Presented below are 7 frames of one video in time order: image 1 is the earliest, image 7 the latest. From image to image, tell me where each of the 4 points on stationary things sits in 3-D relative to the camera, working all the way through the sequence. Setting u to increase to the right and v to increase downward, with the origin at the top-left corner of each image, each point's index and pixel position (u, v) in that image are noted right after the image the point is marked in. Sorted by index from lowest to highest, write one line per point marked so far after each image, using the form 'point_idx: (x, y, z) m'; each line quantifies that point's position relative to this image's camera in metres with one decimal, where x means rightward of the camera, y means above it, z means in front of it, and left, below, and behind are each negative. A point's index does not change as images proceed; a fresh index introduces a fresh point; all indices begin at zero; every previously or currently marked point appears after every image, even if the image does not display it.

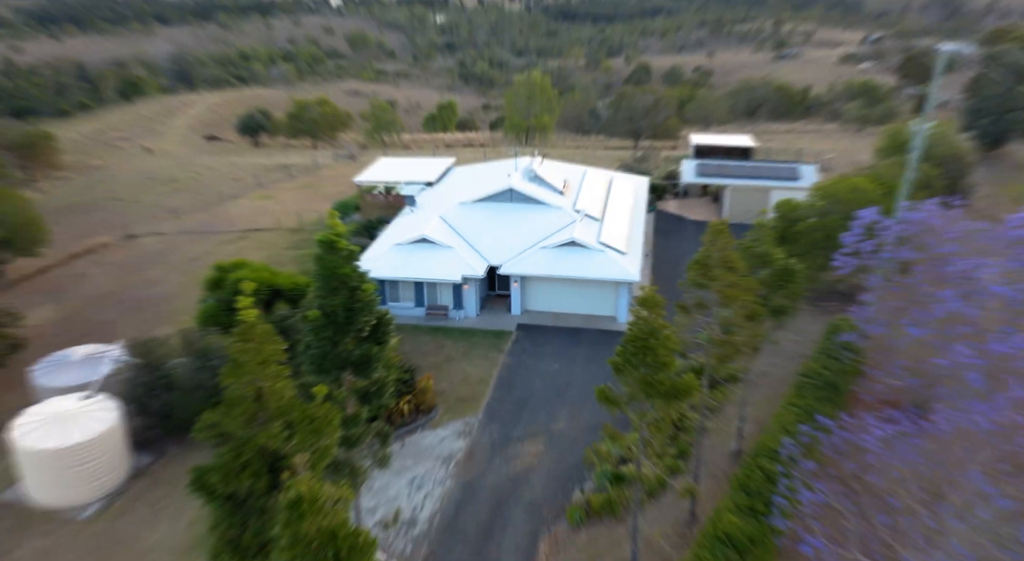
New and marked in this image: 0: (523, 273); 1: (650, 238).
0: (+0.2, +0.1, +13.4) m
1: (+3.6, +1.1, +16.9) m
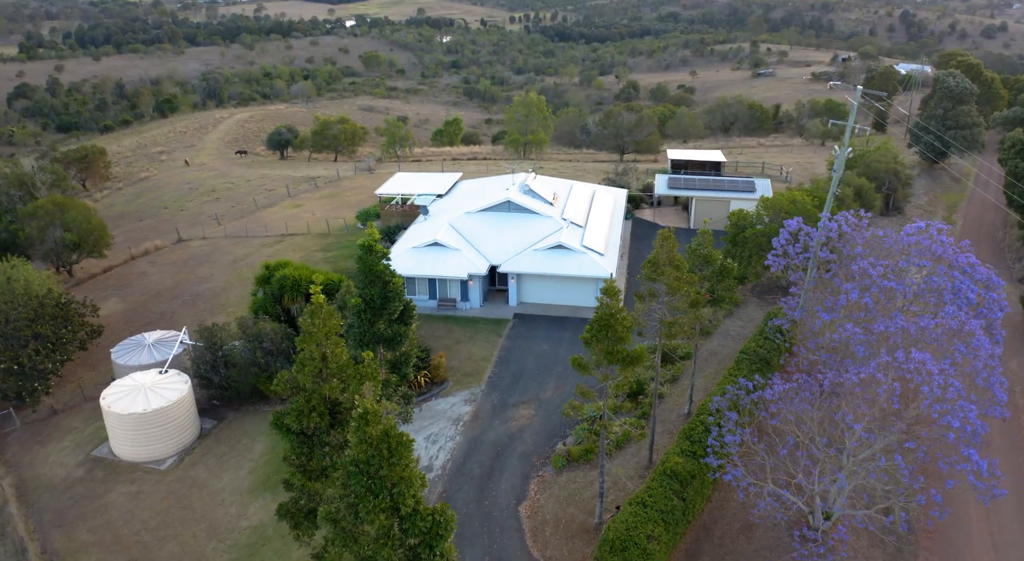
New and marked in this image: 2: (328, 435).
0: (+0.1, +0.2, +15.8) m
1: (+3.5, +1.2, +19.4) m
2: (-2.2, -1.8, +7.5) m
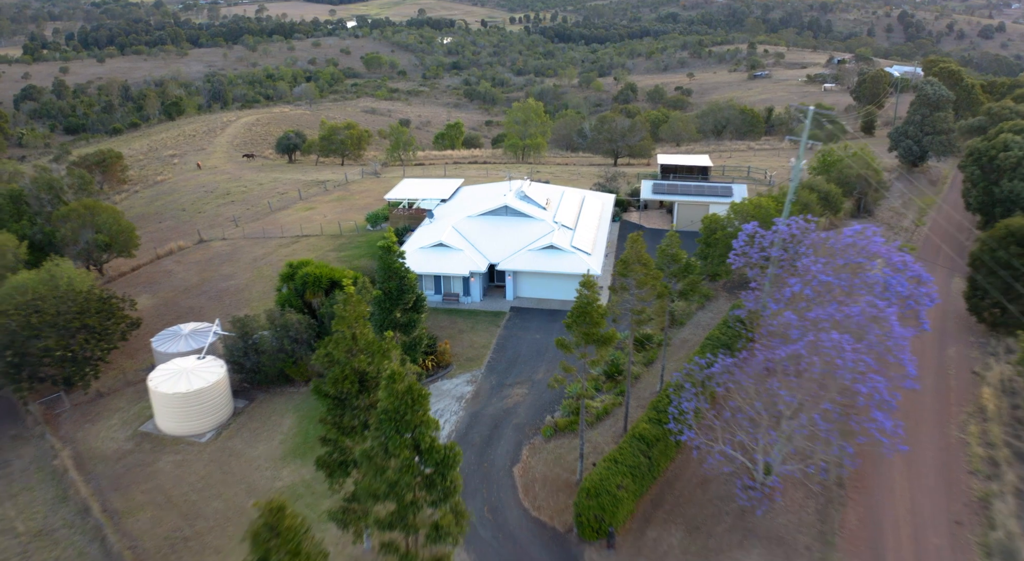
0: (0.0, +0.3, +17.6) m
1: (+3.4, +1.3, +21.2) m
2: (-2.2, -1.7, +9.3) m
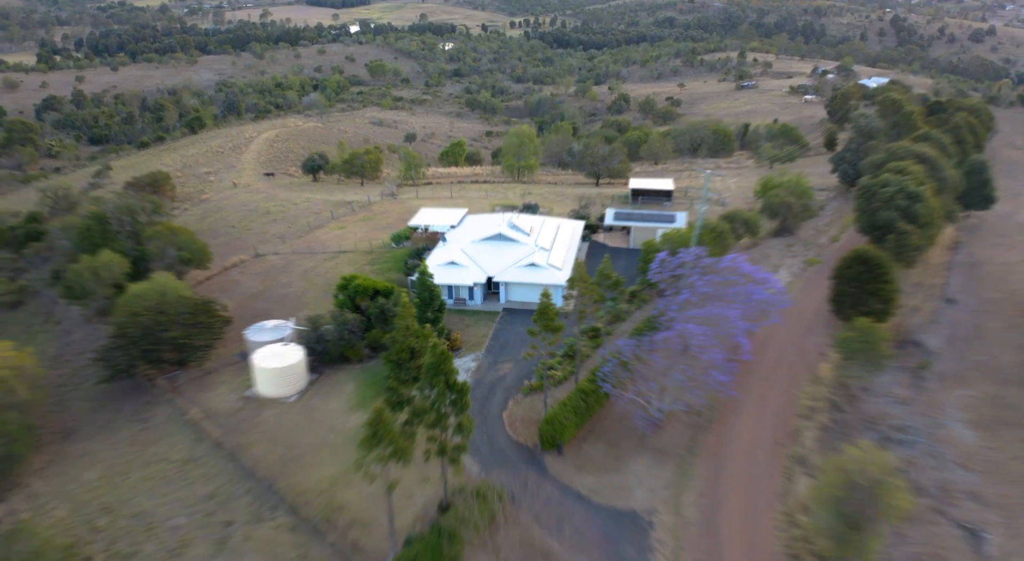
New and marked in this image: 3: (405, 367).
0: (-0.3, 0.0, +24.1) m
1: (+3.1, +1.0, +27.7) m
2: (-2.6, -2.1, +15.8) m
3: (-2.7, -2.2, +15.9) m
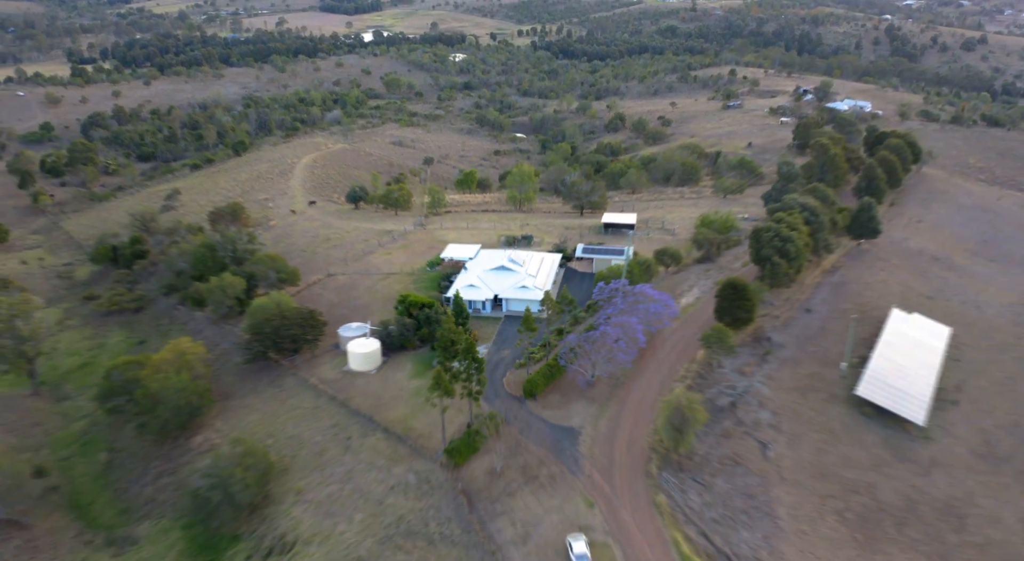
0: (-0.4, -1.0, +36.9) m
1: (+3.1, 0.0, +40.4) m
2: (-2.8, -3.1, +28.6) m
3: (-2.9, -3.2, +28.7) m
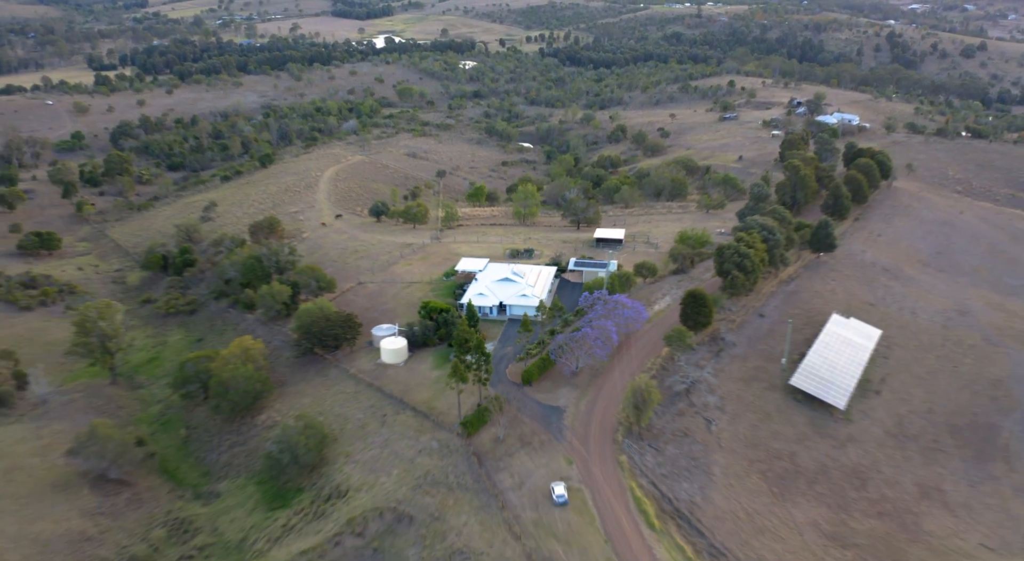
0: (-0.2, -1.7, +44.9) m
1: (+3.3, -0.7, +48.3) m
2: (-2.7, -3.8, +36.6) m
3: (-2.9, -3.9, +36.7) m
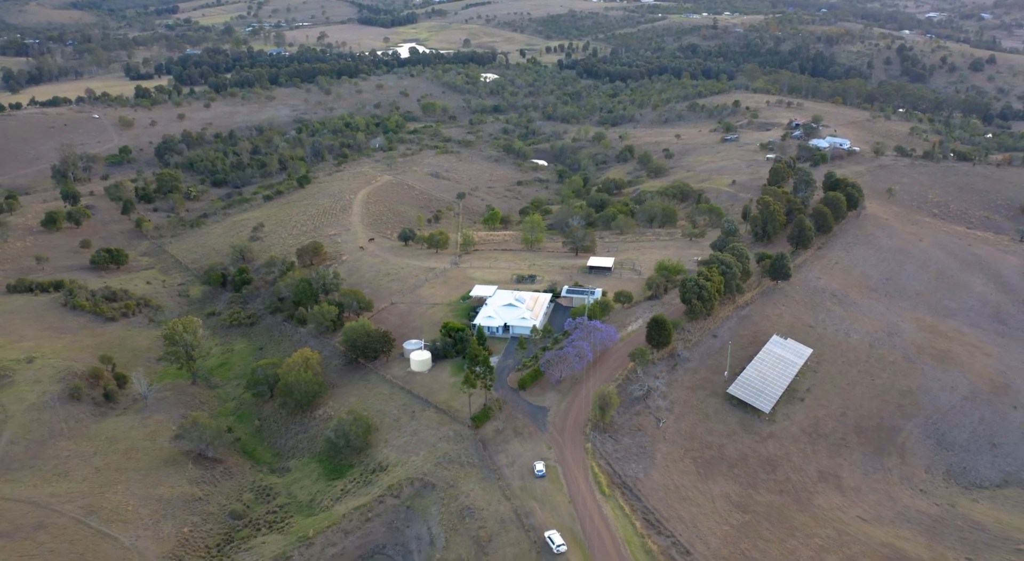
0: (-0.1, -4.0, +56.6) m
1: (+3.5, -3.0, +59.9) m
2: (-2.9, -6.0, +48.4) m
3: (-3.0, -6.2, +48.5) m
